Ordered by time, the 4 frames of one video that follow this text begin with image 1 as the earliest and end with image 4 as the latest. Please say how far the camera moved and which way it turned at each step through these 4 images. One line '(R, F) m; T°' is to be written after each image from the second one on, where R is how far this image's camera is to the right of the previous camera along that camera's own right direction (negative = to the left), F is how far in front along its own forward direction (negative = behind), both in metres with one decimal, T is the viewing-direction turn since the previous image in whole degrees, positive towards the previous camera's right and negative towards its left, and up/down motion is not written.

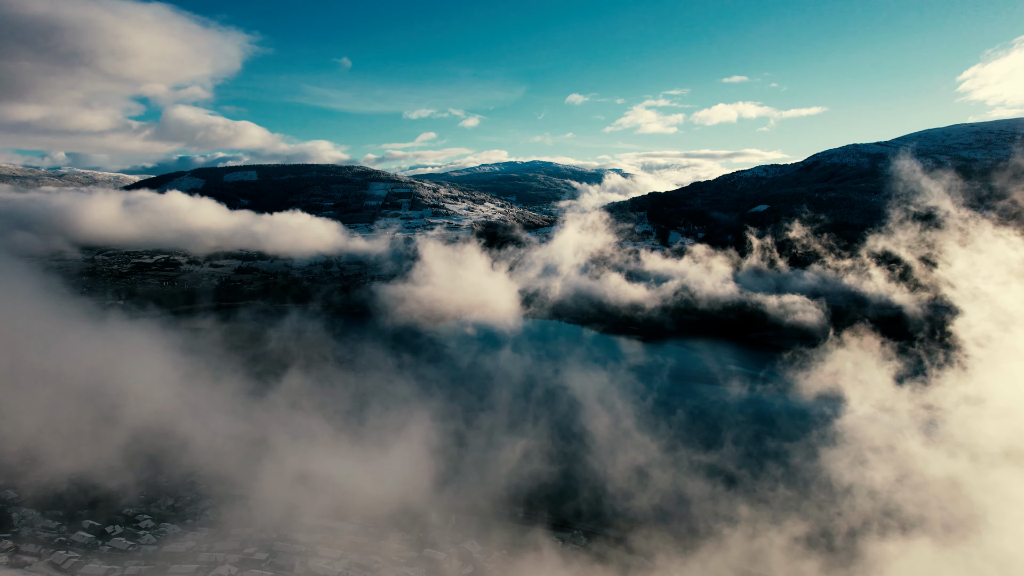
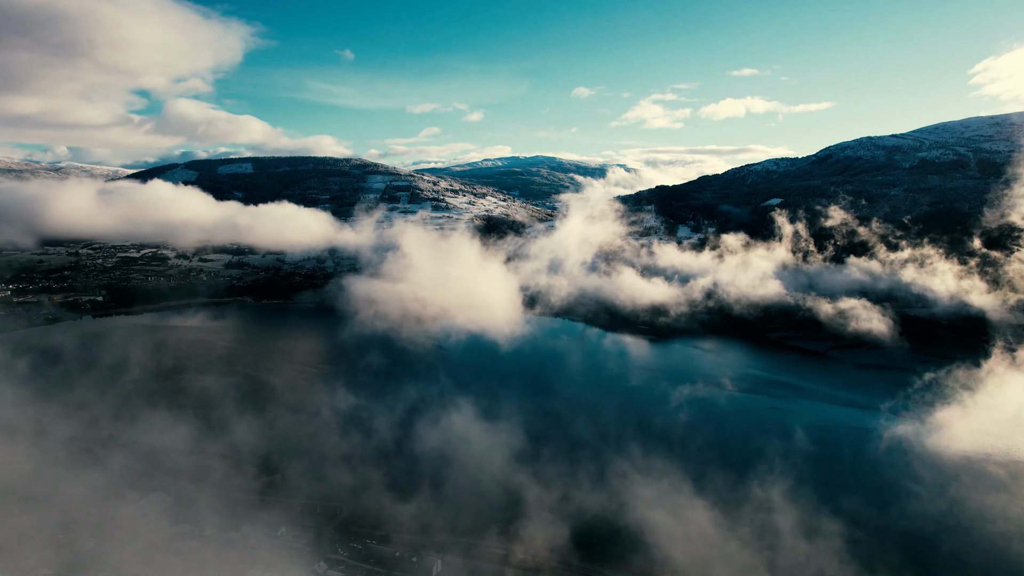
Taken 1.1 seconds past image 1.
(+0.5, +6.4) m; -1°
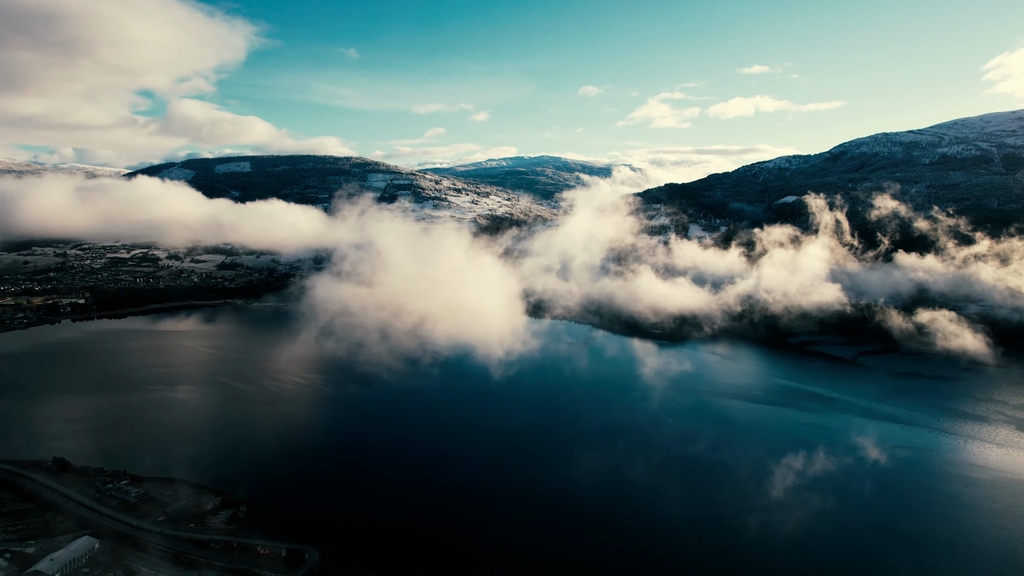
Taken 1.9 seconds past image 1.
(+0.5, +5.7) m; -1°
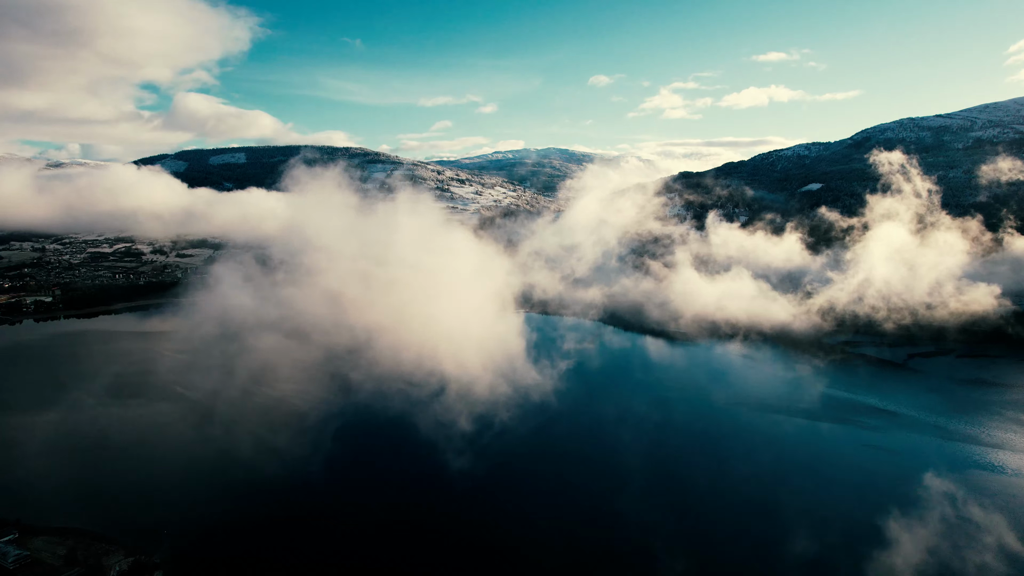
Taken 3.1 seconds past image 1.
(+0.9, +8.6) m; -1°
